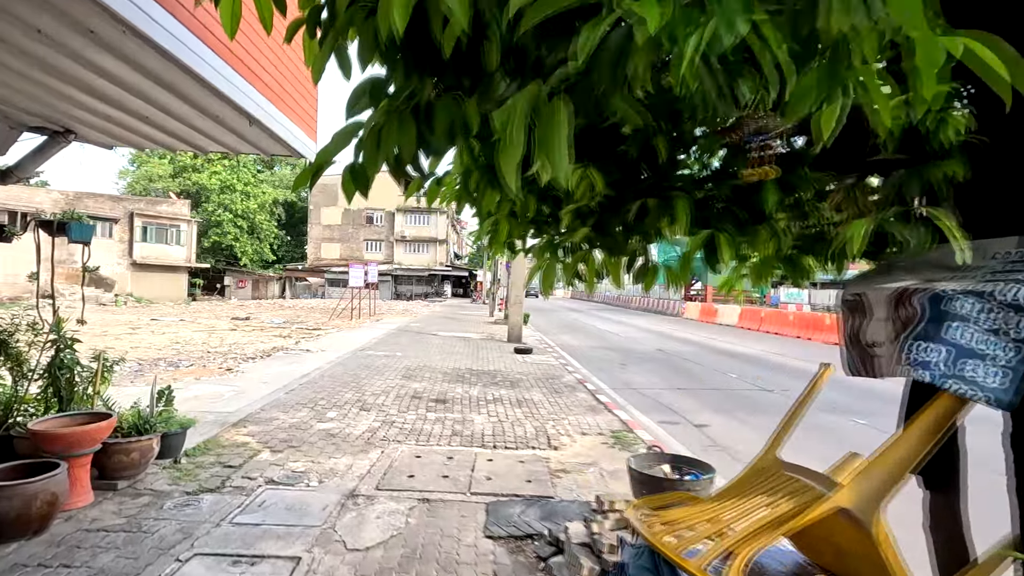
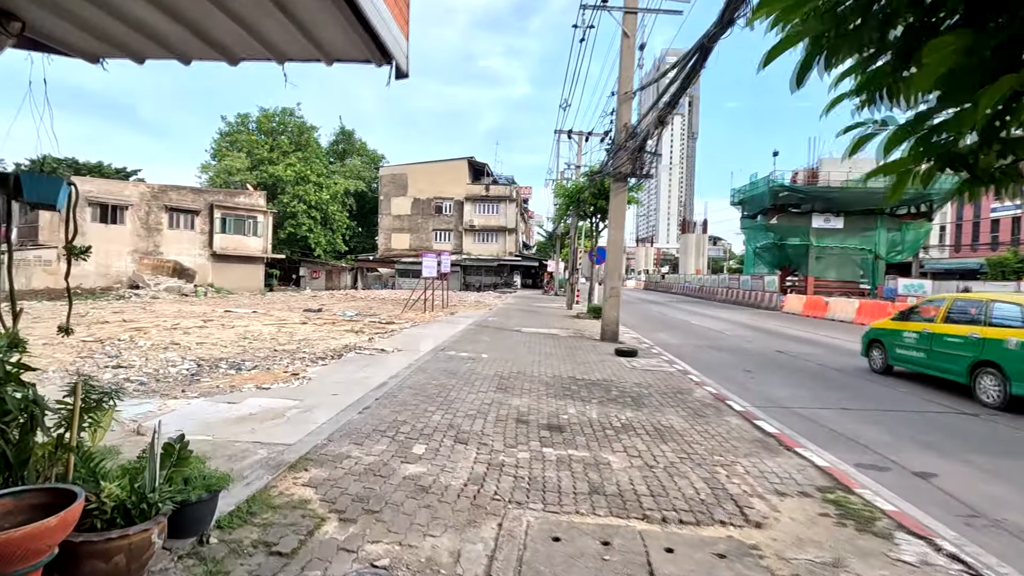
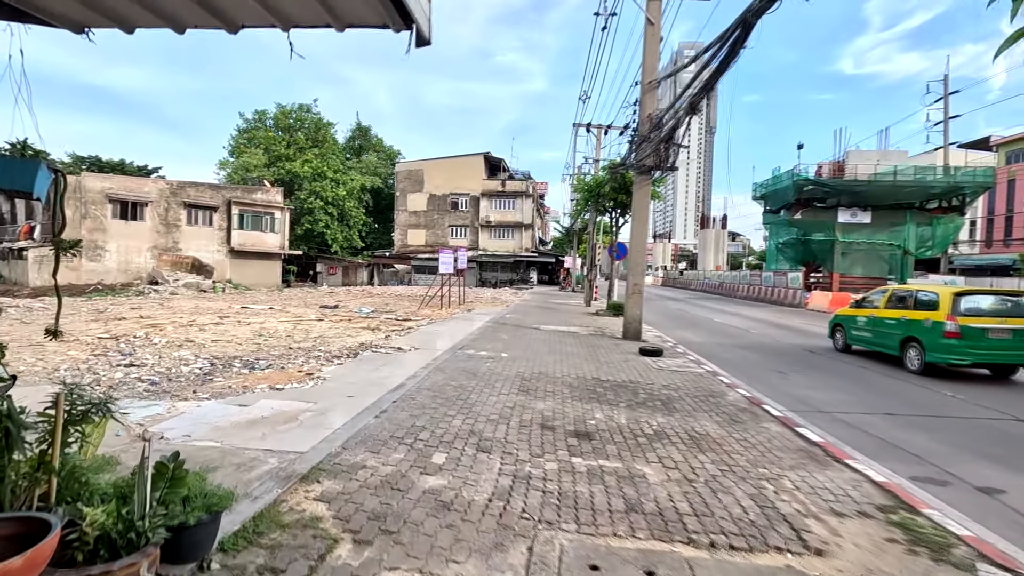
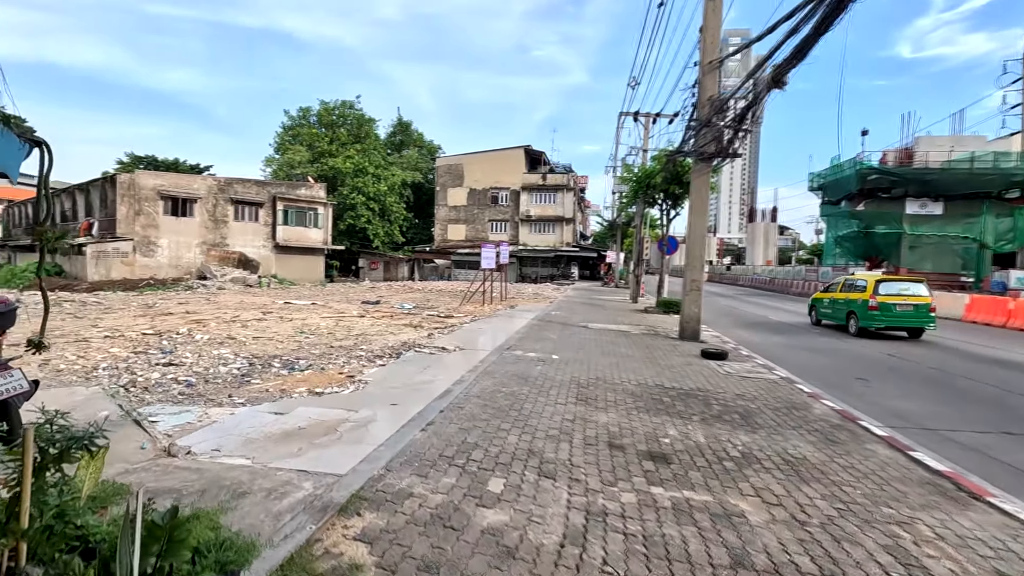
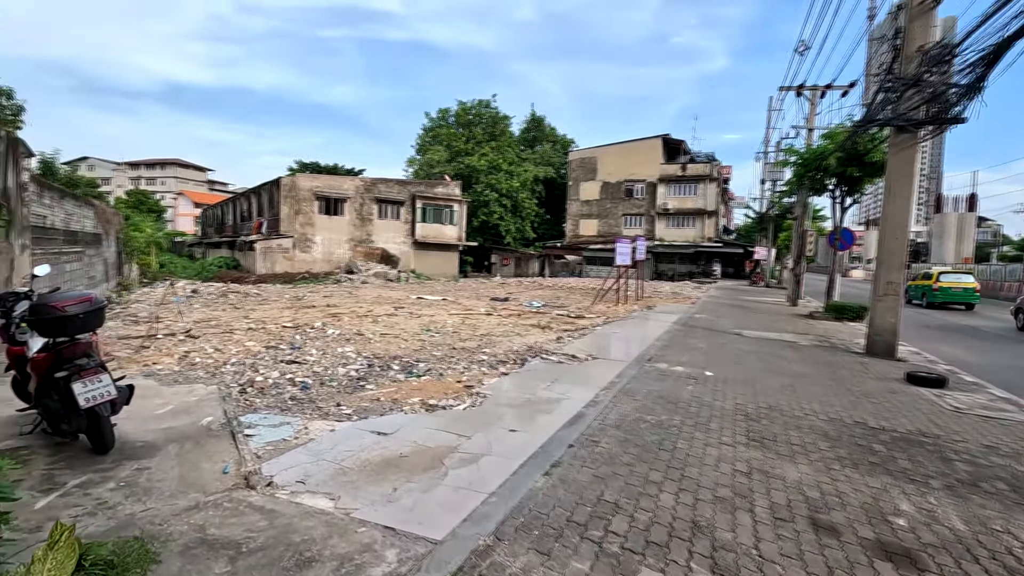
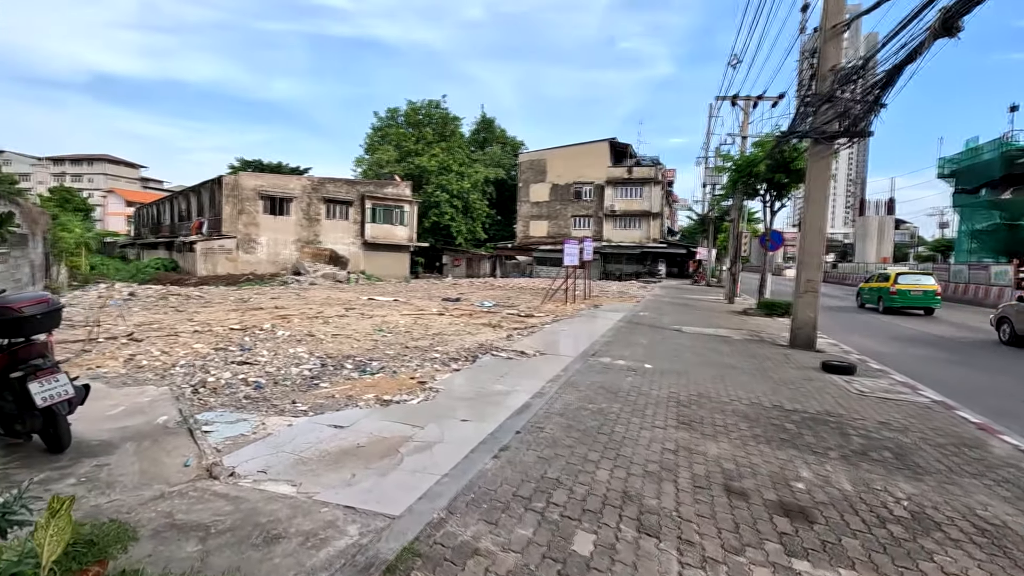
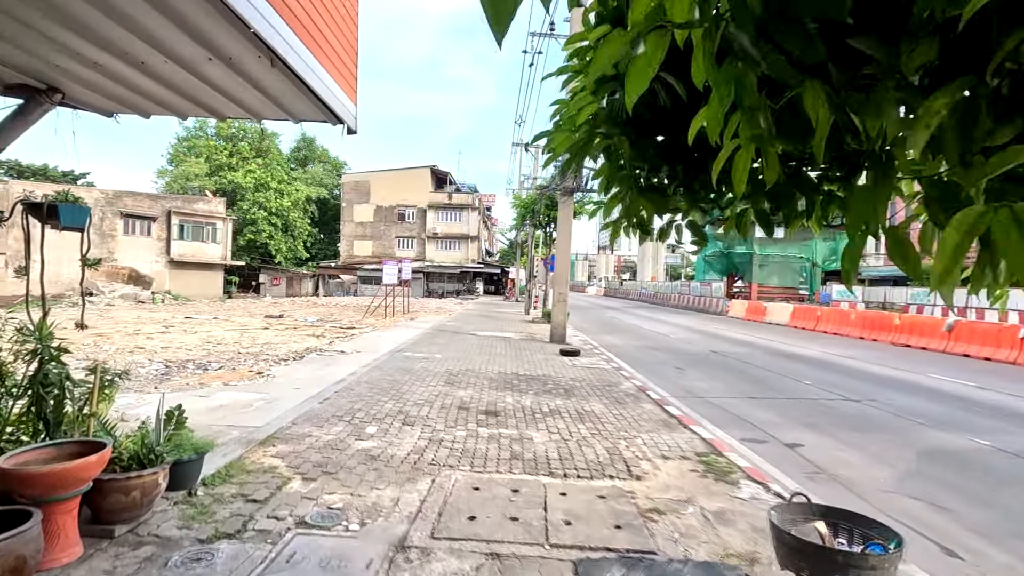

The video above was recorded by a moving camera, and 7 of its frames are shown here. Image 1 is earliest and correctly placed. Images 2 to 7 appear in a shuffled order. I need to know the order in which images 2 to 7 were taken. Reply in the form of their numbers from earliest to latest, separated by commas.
7, 2, 3, 4, 6, 5
